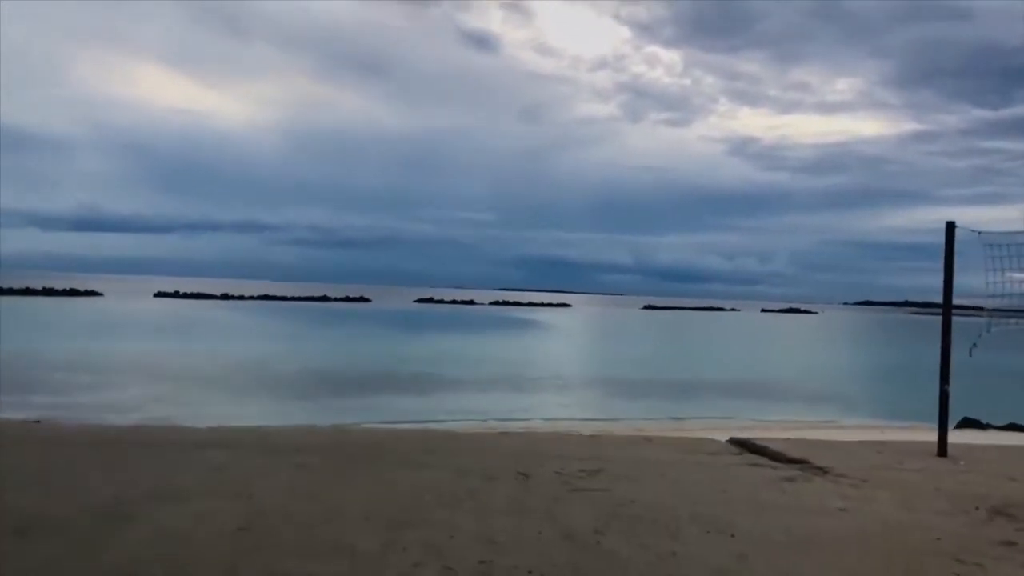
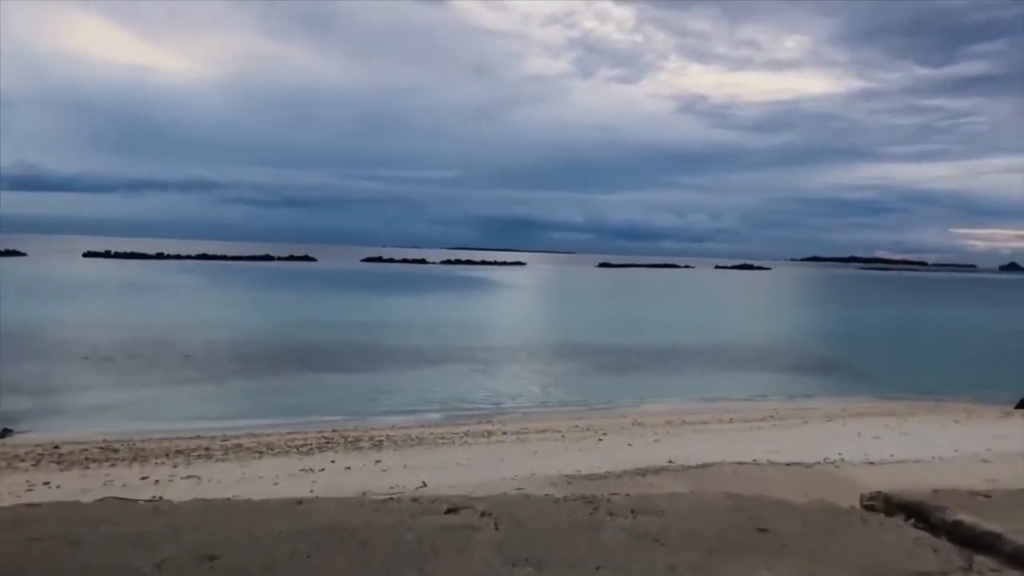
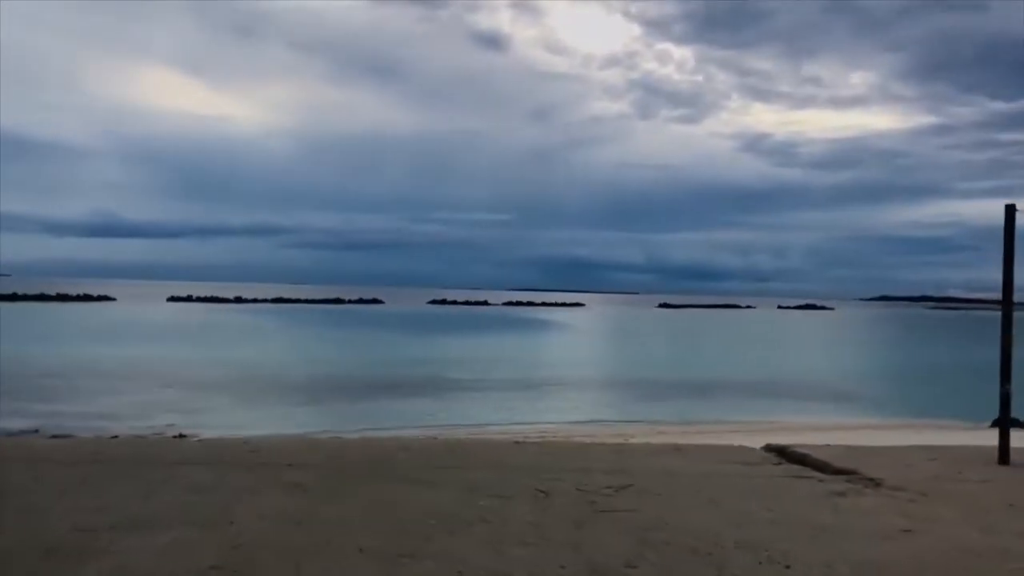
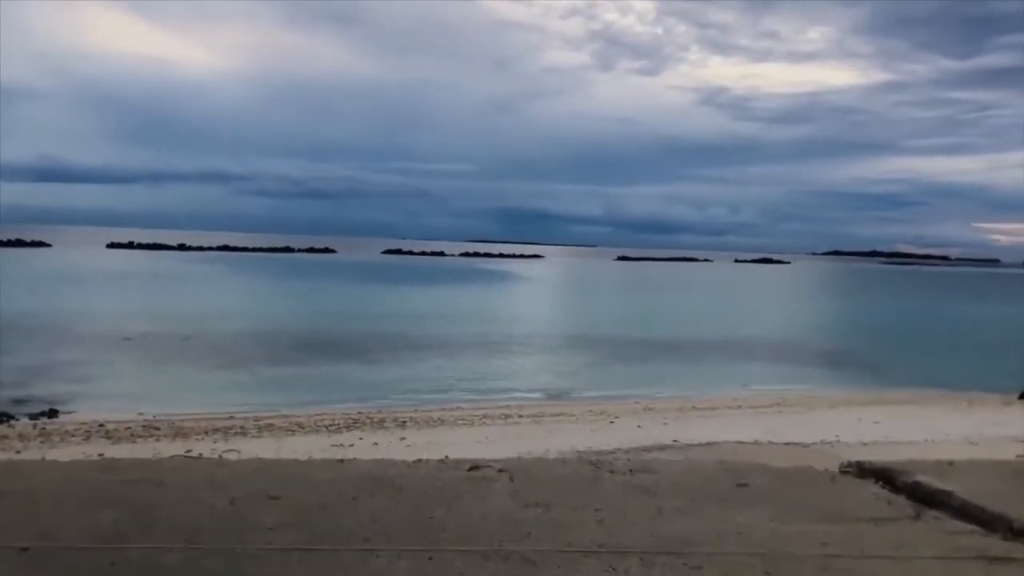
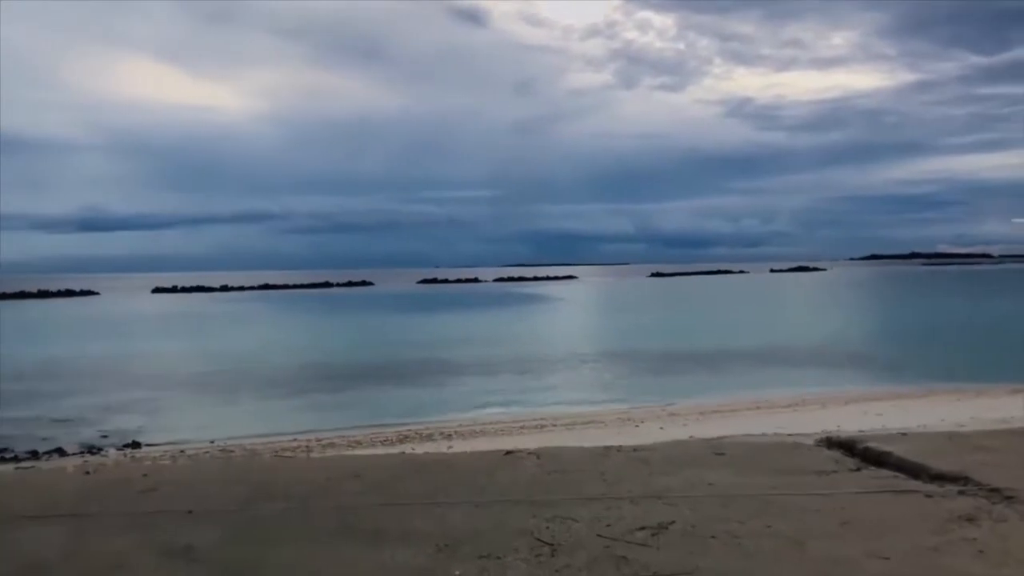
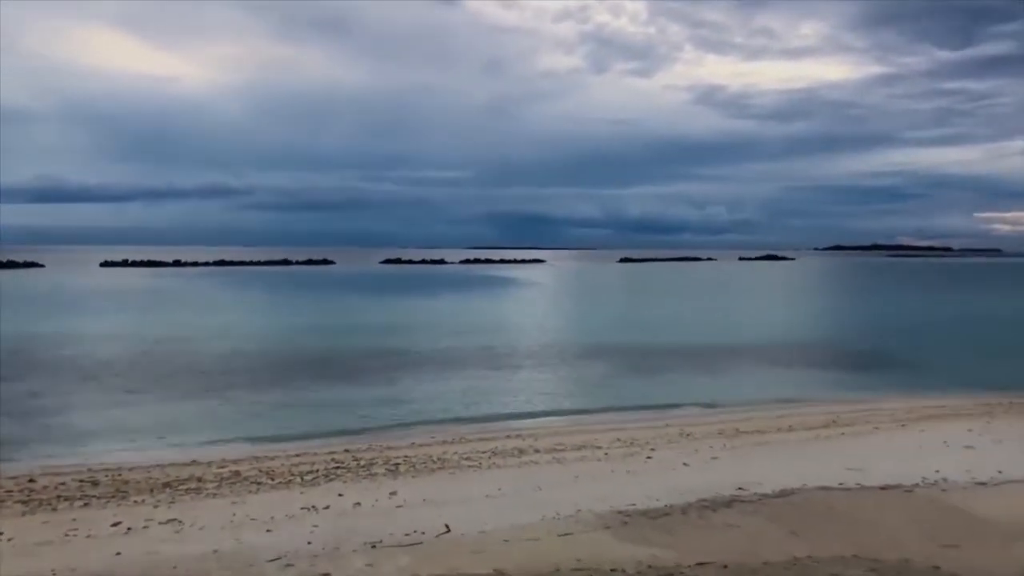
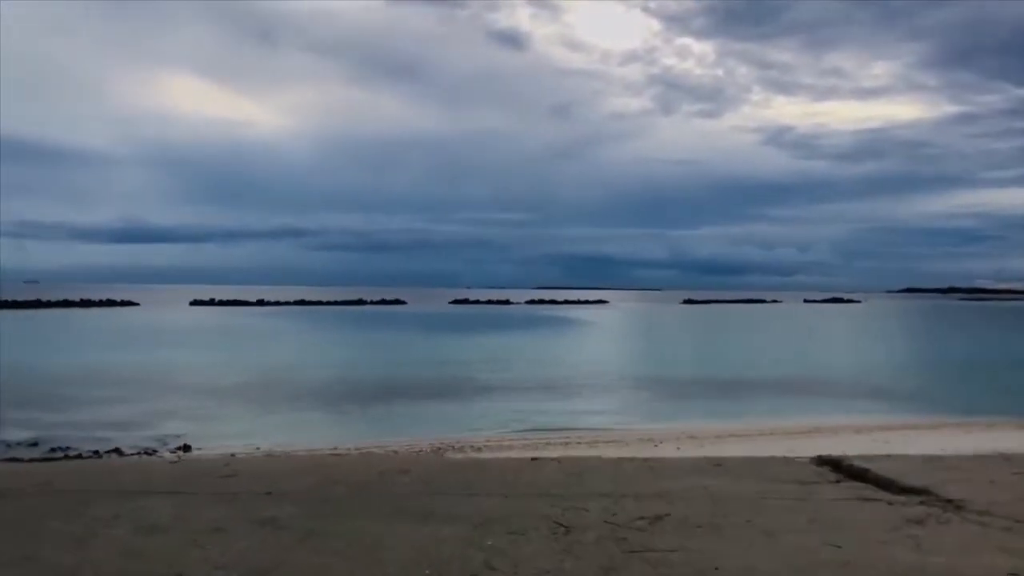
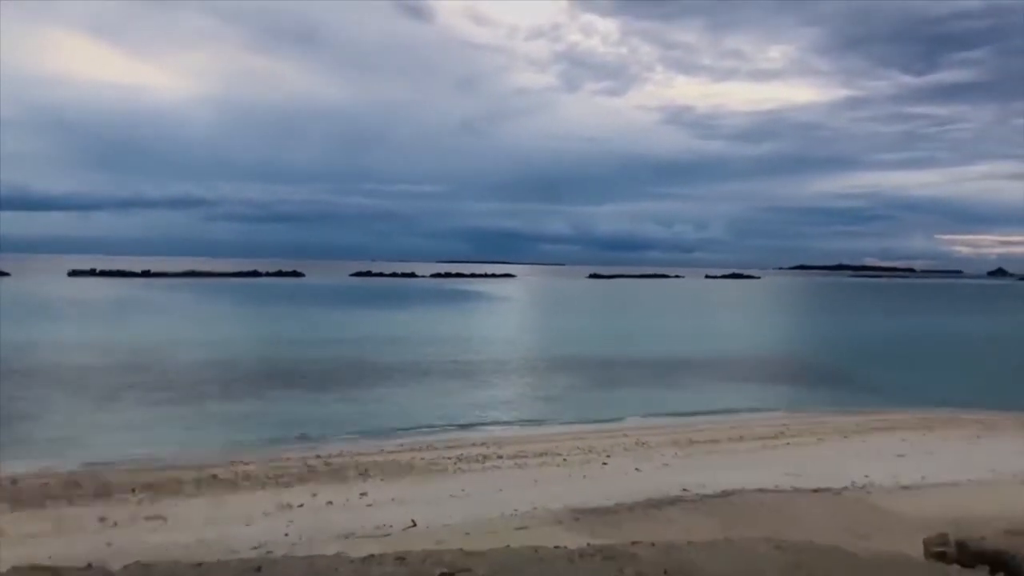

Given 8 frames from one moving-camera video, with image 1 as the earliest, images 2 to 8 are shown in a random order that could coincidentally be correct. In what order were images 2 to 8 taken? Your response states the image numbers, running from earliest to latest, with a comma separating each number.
3, 7, 5, 4, 2, 8, 6
